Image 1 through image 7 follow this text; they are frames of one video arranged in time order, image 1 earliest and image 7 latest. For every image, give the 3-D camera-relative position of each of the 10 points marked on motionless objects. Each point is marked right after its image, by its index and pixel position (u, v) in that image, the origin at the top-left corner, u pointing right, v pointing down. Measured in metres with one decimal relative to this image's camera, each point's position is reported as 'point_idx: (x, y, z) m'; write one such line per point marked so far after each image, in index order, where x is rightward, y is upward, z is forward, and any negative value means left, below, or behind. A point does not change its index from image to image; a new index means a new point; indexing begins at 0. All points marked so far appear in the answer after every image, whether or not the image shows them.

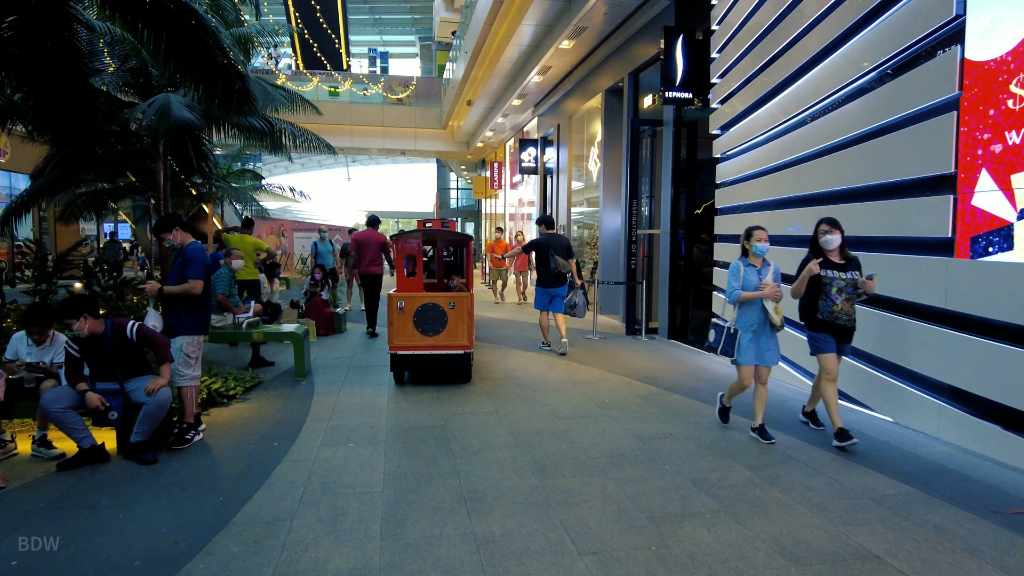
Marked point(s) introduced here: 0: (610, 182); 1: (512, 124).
0: (+1.7, +1.8, +11.7) m
1: (0.0, +4.6, +18.9) m
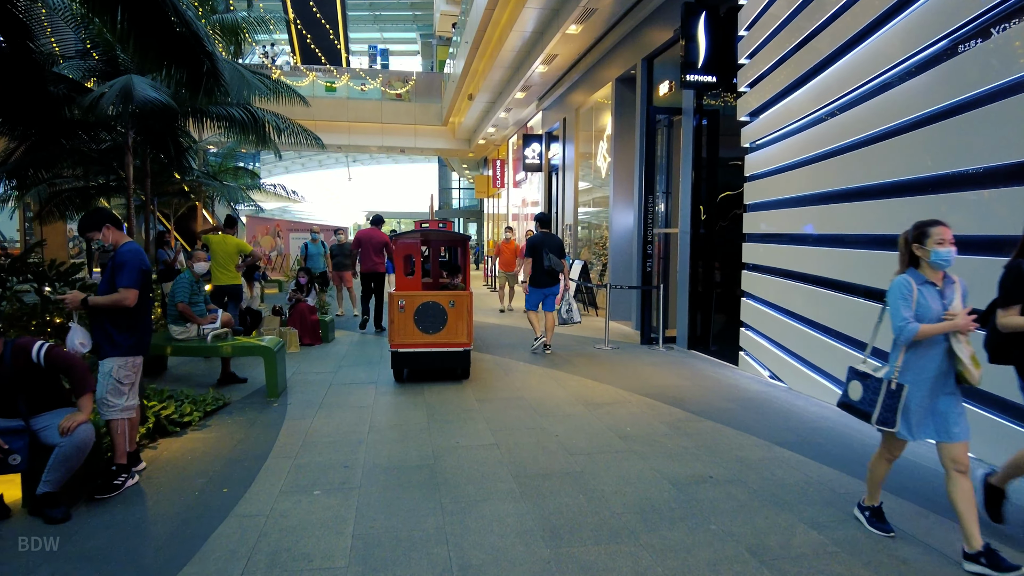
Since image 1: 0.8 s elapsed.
0: (+1.8, +1.8, +10.9) m
1: (+0.1, +4.6, +18.1) m
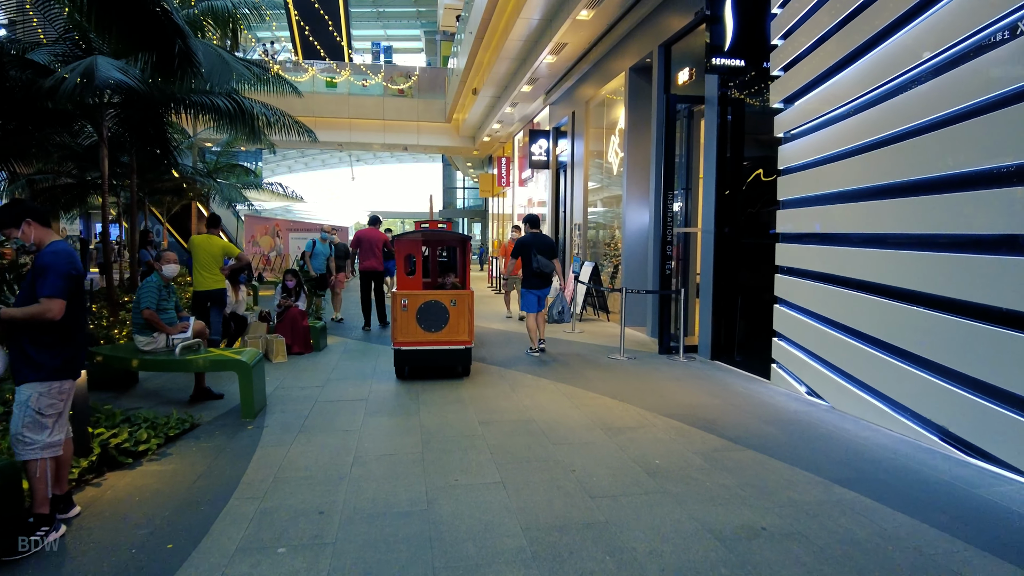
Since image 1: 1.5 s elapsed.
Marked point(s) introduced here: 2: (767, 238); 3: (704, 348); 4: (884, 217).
0: (+1.9, +1.7, +10.2) m
1: (+0.2, +4.5, +17.5) m
2: (+2.5, +0.5, +6.6) m
3: (+2.2, -0.7, +7.7) m
4: (+2.7, +0.5, +4.9) m
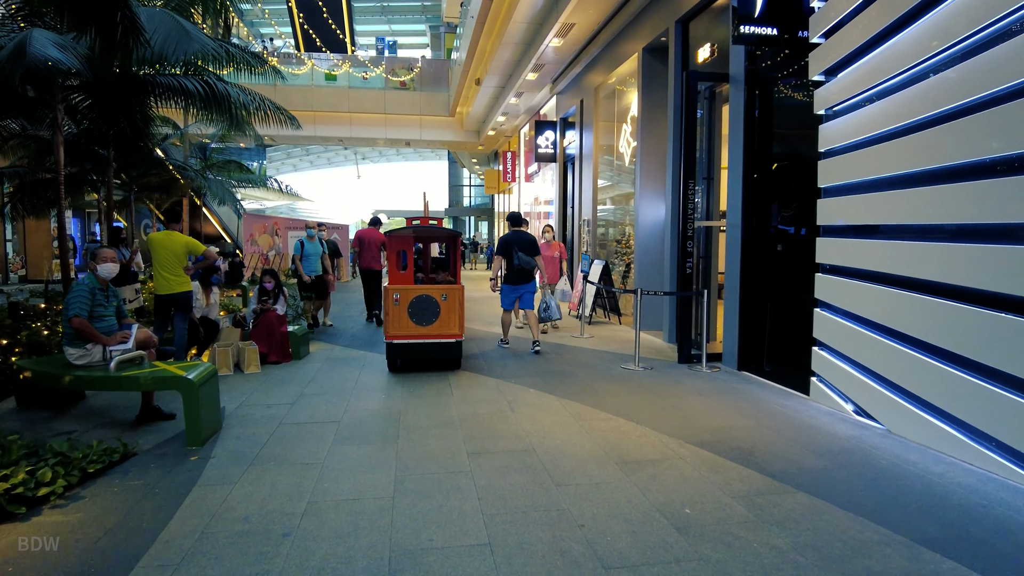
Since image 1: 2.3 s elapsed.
0: (+1.9, +1.7, +9.3) m
1: (+0.4, +4.5, +16.6) m
2: (+2.5, +0.5, +5.8) m
3: (+2.2, -0.7, +6.9) m
4: (+2.7, +0.5, +4.0) m
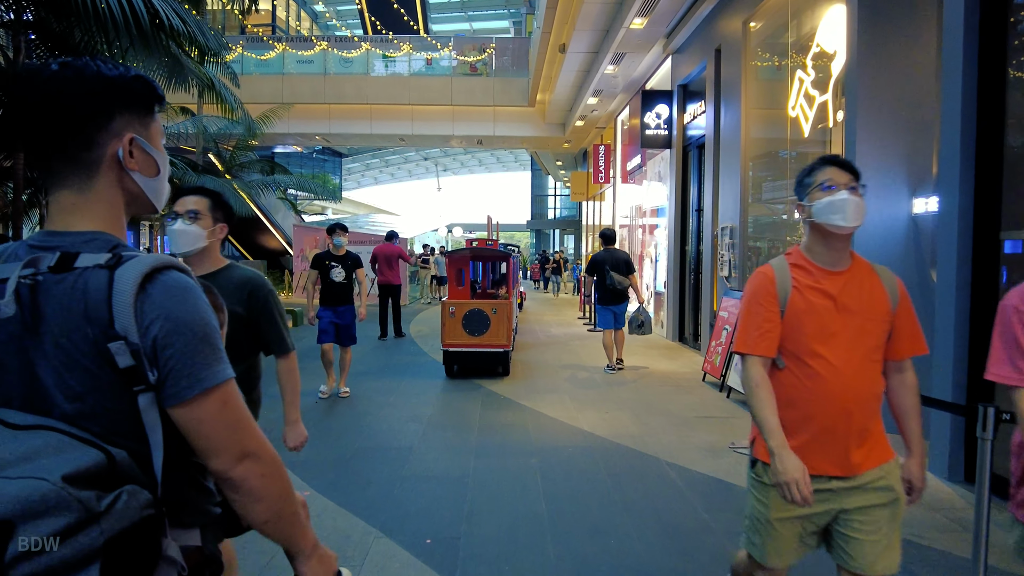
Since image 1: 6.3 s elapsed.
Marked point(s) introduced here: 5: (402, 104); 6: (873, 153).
0: (+2.7, +1.2, +5.0) m
1: (+2.1, +3.9, +12.5) m
2: (+2.8, +0.1, +1.4) m
3: (+2.7, -1.1, +2.5) m
4: (+2.8, +0.1, -0.4) m
5: (-3.0, +5.0, +18.1) m
6: (+2.7, +1.0, +5.0) m
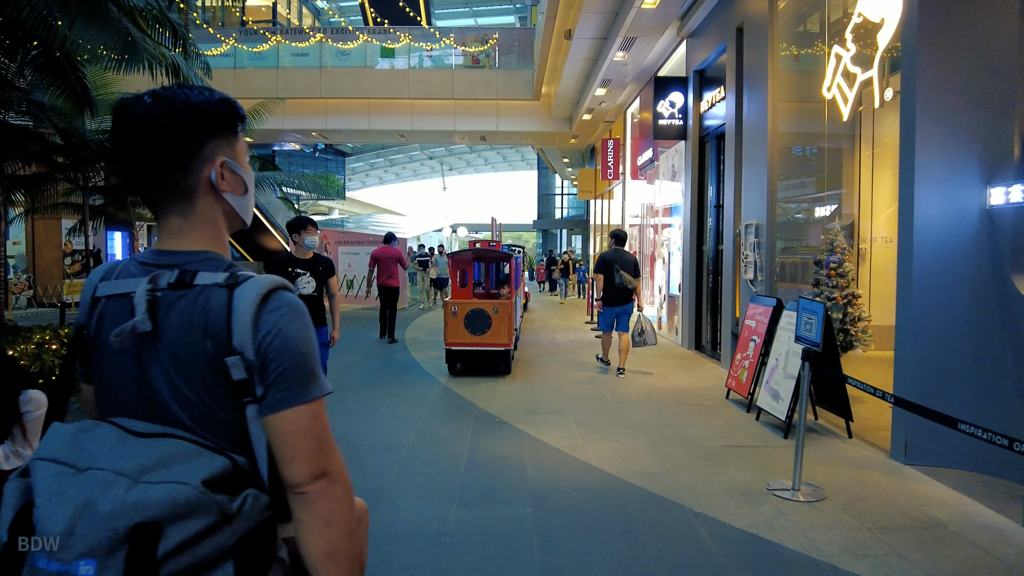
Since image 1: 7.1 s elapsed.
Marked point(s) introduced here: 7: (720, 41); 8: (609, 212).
0: (+2.7, +1.2, +4.2) m
1: (+2.2, +3.8, +11.7) m
2: (+2.7, 0.0, +0.5) m
3: (+2.6, -1.2, +1.7) m
4: (+2.7, +0.1, -1.2) m
5: (-2.9, +4.9, +17.3) m
6: (+2.6, +1.0, +4.1) m
7: (+2.7, +3.1, +8.6) m
8: (+2.7, +2.2, +19.1) m
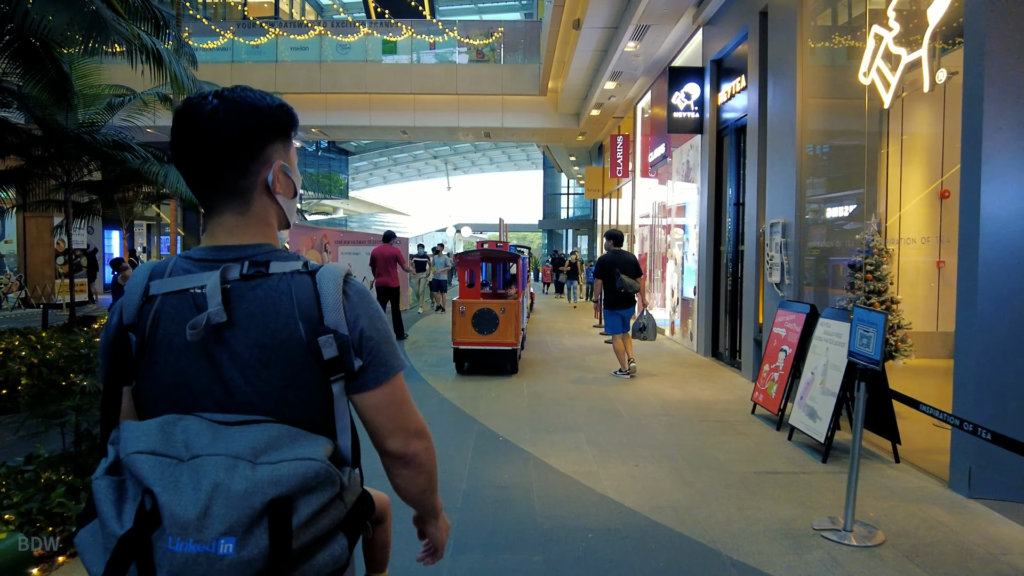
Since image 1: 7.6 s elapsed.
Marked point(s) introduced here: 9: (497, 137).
0: (+2.7, +1.1, +3.6) m
1: (+2.3, +3.8, +11.1) m
2: (+2.7, 0.0, 0.0) m
3: (+2.6, -1.2, +1.1) m
4: (+2.6, +0.1, -1.8) m
5: (-2.7, +4.9, +16.8) m
6: (+2.7, +0.9, +3.6) m
7: (+2.7, +3.1, +8.0) m
8: (+2.9, +2.1, +18.6) m
9: (-0.4, +4.3, +19.0) m
